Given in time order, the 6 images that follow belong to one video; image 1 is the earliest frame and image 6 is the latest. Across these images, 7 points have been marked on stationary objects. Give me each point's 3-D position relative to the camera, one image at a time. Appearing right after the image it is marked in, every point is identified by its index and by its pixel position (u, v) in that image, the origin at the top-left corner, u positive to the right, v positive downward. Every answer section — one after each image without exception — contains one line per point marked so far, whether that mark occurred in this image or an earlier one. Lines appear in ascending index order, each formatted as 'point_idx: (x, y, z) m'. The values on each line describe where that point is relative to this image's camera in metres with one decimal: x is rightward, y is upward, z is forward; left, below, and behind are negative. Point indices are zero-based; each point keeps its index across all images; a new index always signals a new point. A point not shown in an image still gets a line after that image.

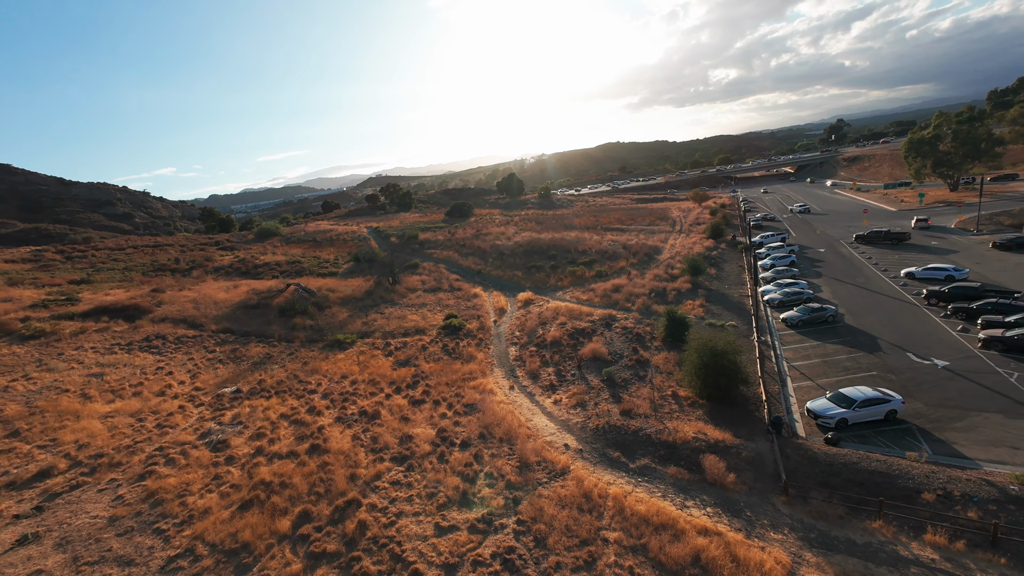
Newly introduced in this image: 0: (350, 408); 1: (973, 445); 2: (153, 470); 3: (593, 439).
0: (-7.0, -5.2, +18.4) m
1: (+16.0, -5.4, +14.8) m
2: (-11.3, -5.7, +13.4) m
3: (+3.0, -5.6, +15.8) m
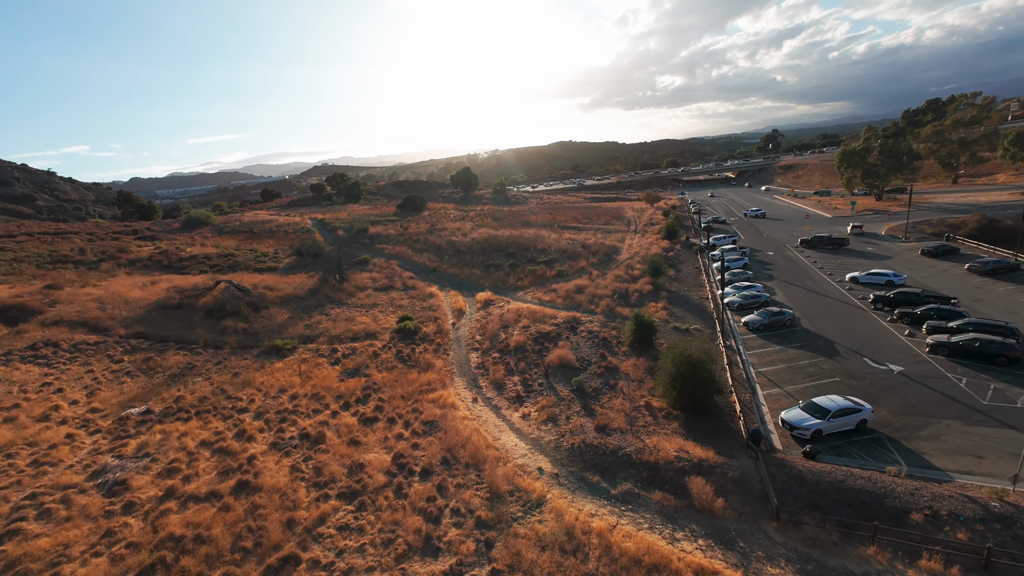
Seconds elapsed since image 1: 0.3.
0: (-8.3, -5.3, +15.8) m
1: (+14.9, -5.8, +14.8) m
2: (-12.0, -5.8, +10.4) m
3: (+1.9, -5.8, +14.4) m
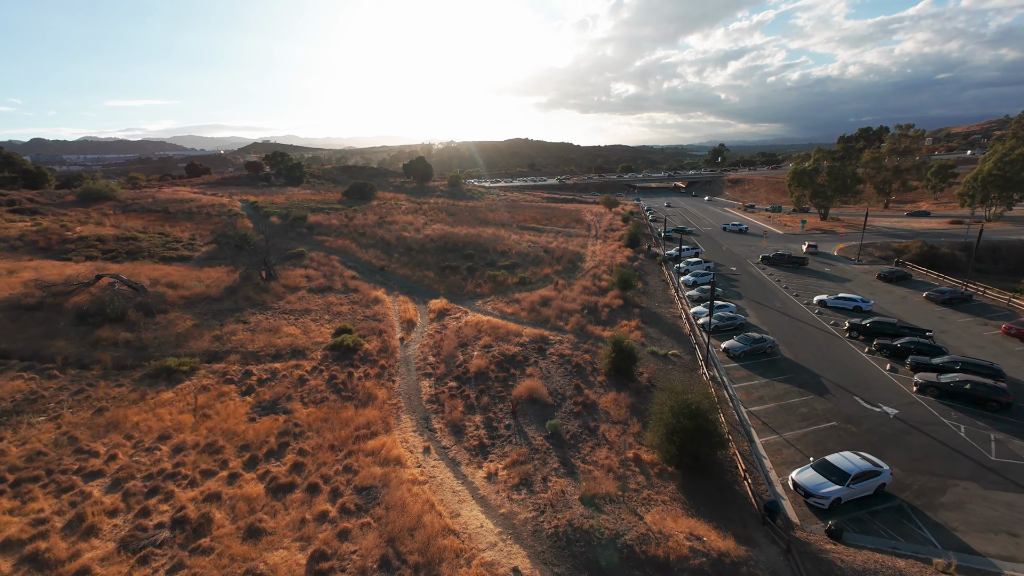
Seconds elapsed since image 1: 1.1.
0: (-9.2, -5.8, +11.1) m
1: (+13.9, -7.3, +12.8) m
2: (-12.3, -6.3, +5.2) m
3: (+1.1, -6.8, +10.9) m
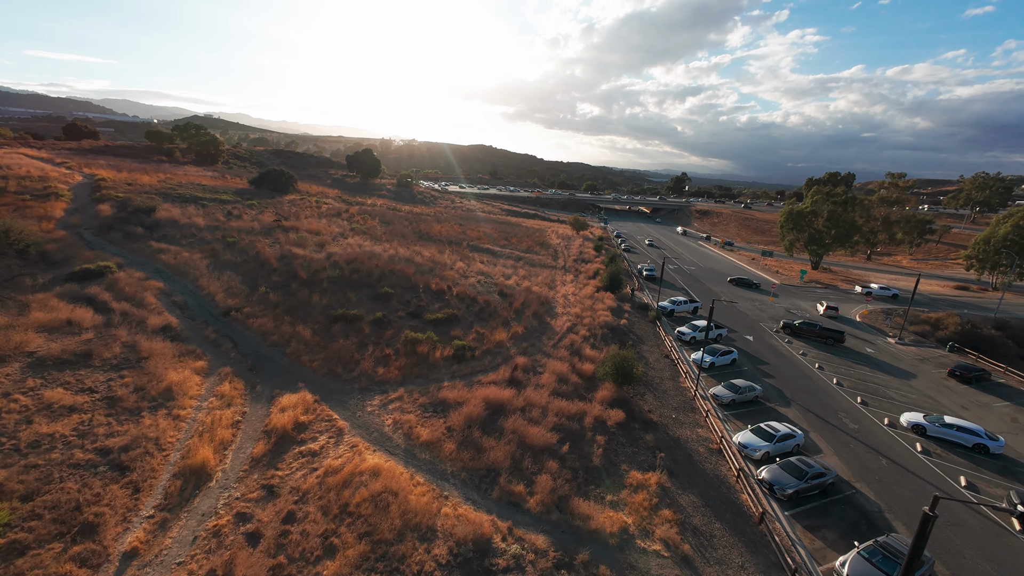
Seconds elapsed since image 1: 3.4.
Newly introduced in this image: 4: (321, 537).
0: (-10.5, -8.7, -4.2) m
1: (+12.1, -12.1, +0.1) m
2: (-12.9, -8.8, -10.3) m
3: (-0.3, -10.5, -3.2) m
4: (-5.0, -6.4, +11.3) m
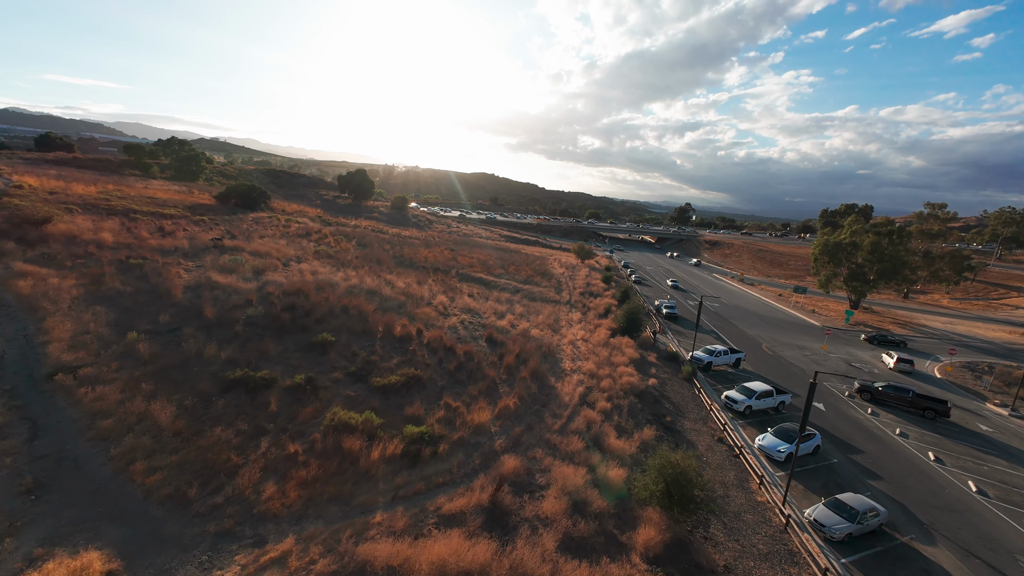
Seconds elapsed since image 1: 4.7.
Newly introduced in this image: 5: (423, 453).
0: (-11.1, -8.7, -12.9) m
1: (+11.5, -12.9, -8.8) m
2: (-13.5, -8.4, -19.0) m
3: (-1.0, -10.9, -12.0) m
4: (-5.6, -7.5, +2.7) m
5: (-3.0, -5.3, +14.3) m
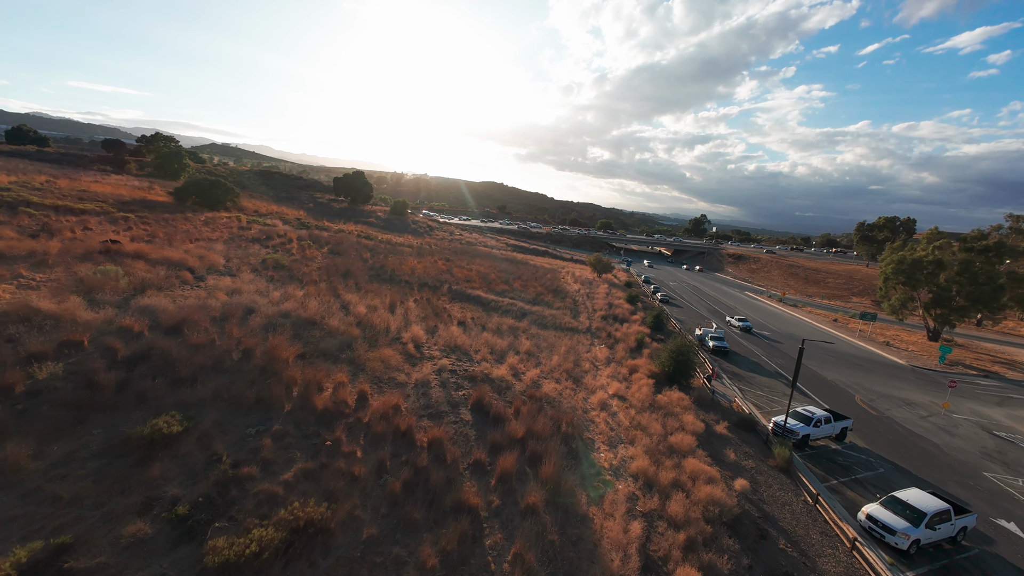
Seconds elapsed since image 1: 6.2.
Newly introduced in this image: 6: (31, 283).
0: (-11.7, -9.1, -22.3) m
1: (+10.8, -13.8, -18.8) m
2: (-14.2, -8.6, -28.4) m
3: (-1.7, -11.4, -21.7) m
4: (-6.0, -8.3, -6.8) m
5: (-3.1, -6.4, +4.8) m
6: (-19.7, +0.4, +17.8) m
